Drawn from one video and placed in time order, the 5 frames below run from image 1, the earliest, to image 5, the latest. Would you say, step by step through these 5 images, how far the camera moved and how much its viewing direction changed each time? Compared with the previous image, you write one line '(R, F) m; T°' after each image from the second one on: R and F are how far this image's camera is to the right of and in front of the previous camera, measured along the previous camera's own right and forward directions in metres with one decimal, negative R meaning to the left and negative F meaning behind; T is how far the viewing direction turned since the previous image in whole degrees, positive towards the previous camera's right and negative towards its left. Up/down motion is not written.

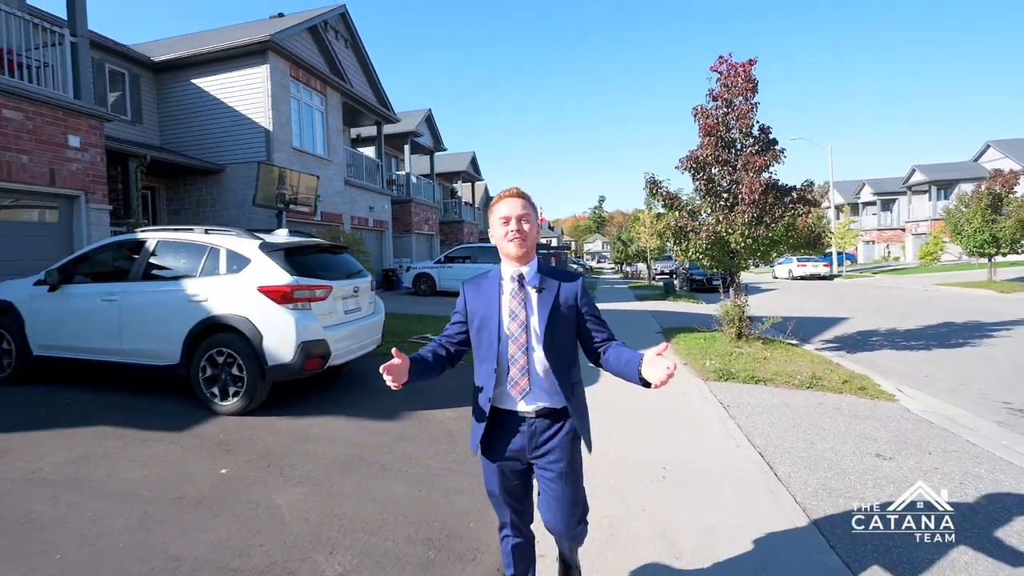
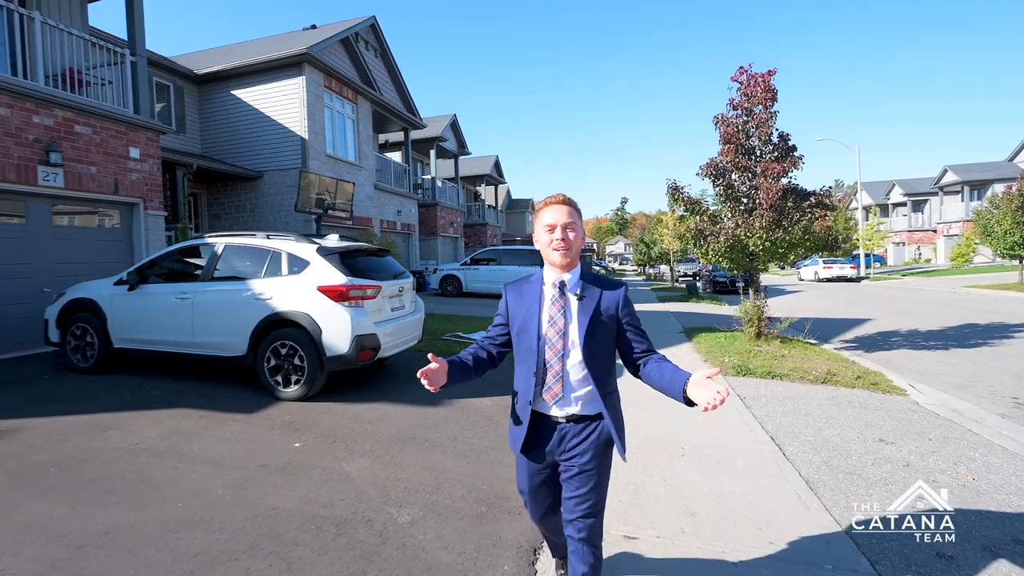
(-0.1, -0.5) m; -2°
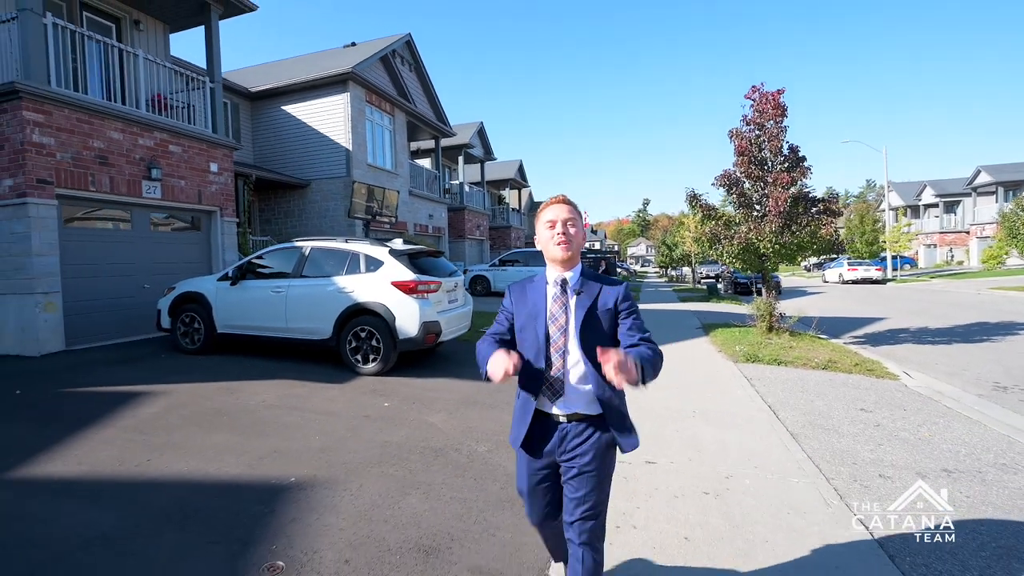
(-0.2, -1.1) m; -2°
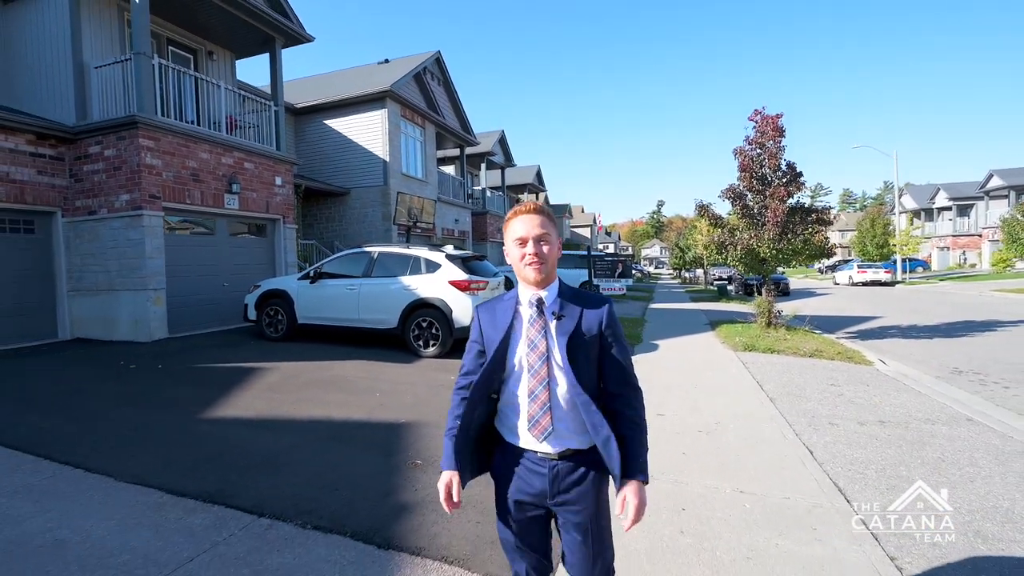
(-0.3, -1.4) m; -1°
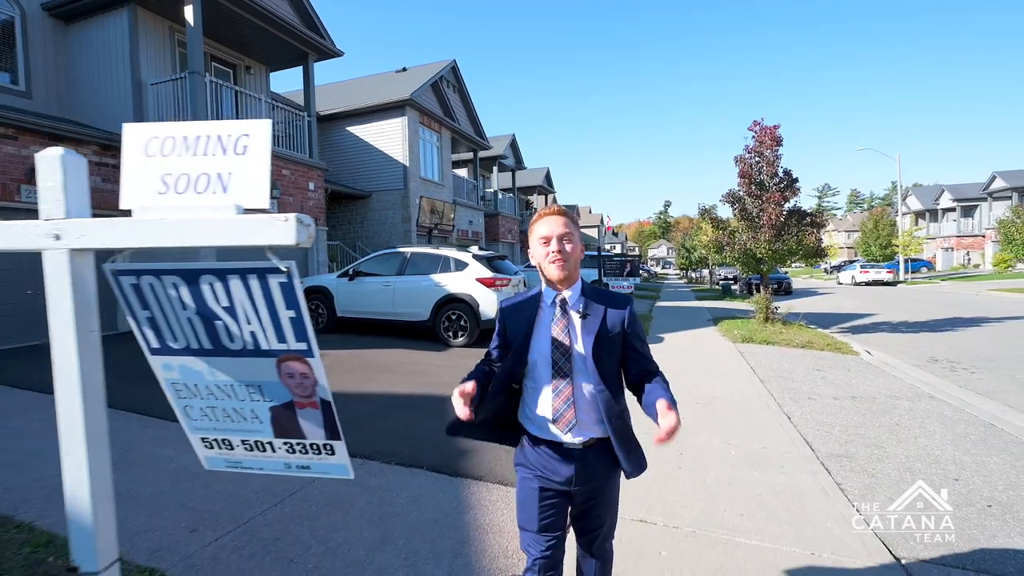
(-0.2, -0.9) m; -1°
